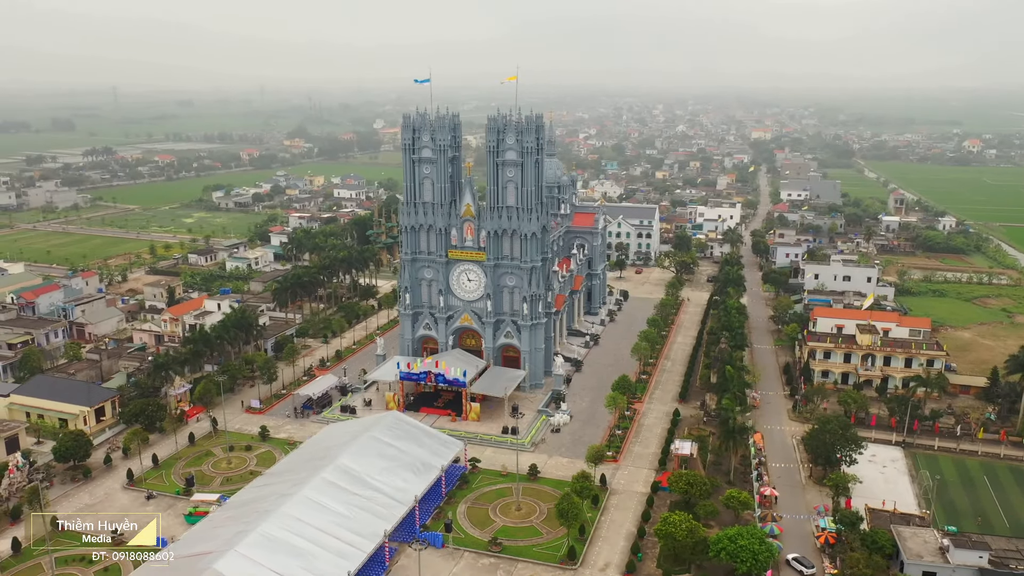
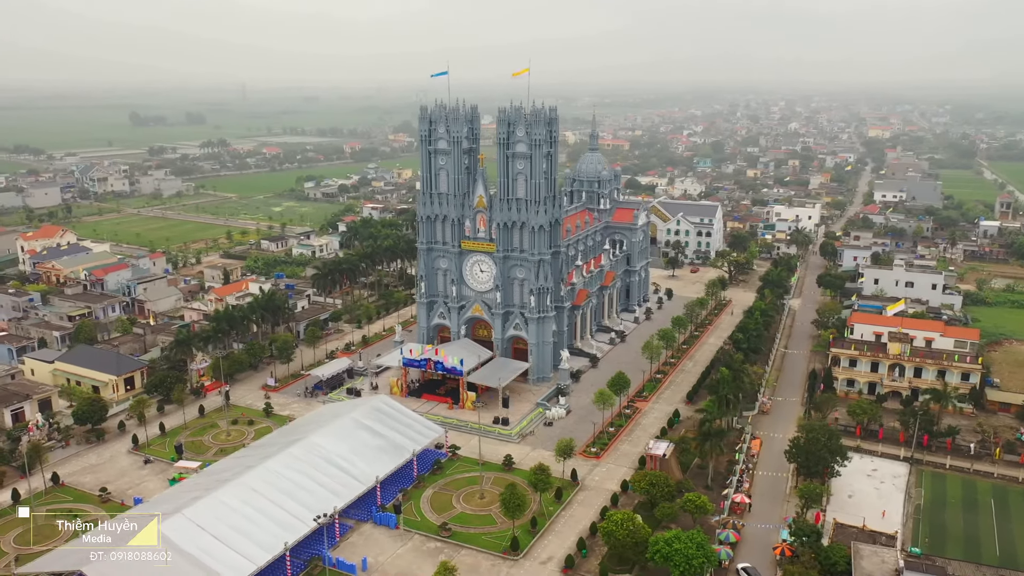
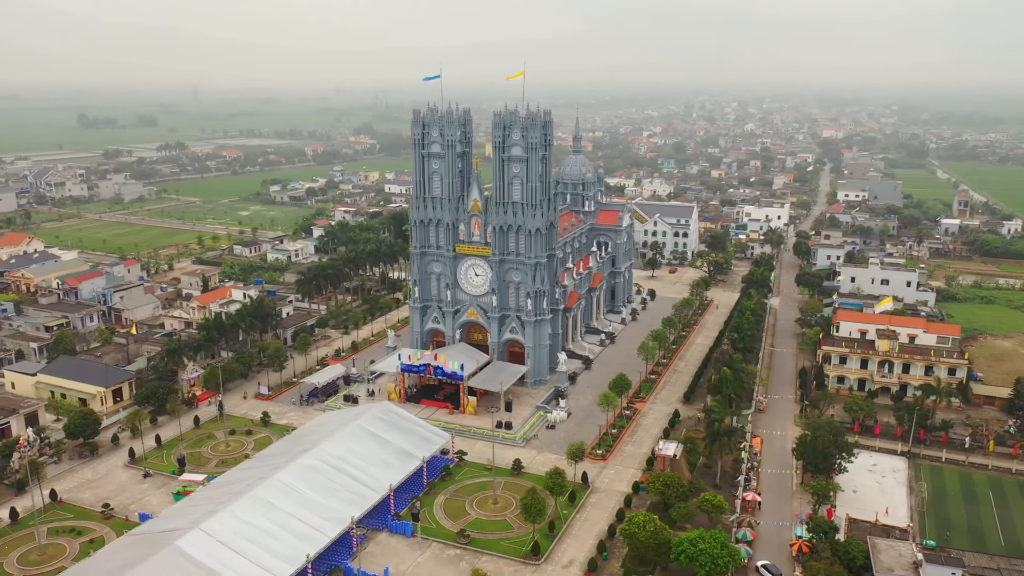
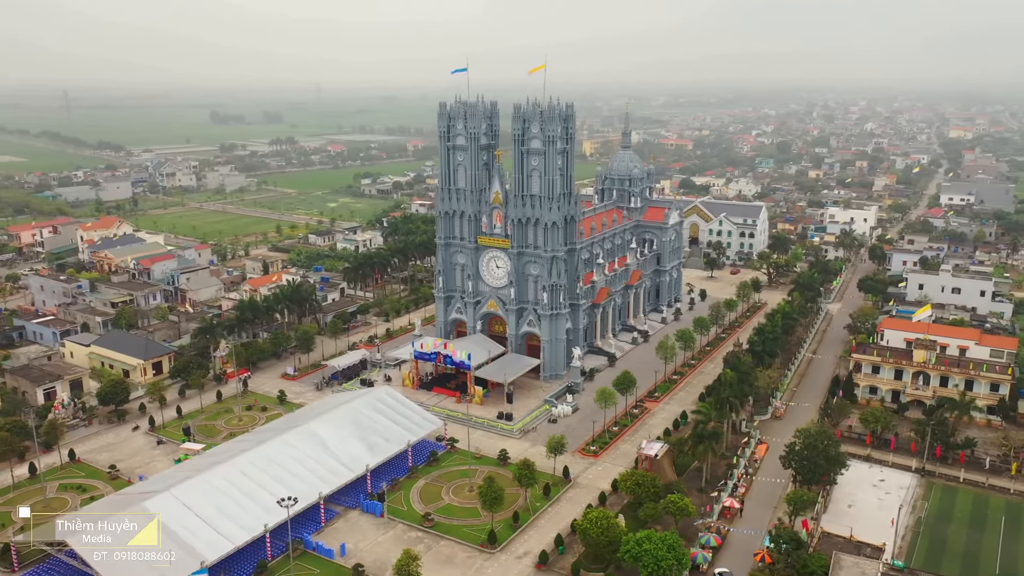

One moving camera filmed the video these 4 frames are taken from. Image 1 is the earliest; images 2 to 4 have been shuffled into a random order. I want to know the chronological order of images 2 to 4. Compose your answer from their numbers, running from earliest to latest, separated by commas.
3, 2, 4
